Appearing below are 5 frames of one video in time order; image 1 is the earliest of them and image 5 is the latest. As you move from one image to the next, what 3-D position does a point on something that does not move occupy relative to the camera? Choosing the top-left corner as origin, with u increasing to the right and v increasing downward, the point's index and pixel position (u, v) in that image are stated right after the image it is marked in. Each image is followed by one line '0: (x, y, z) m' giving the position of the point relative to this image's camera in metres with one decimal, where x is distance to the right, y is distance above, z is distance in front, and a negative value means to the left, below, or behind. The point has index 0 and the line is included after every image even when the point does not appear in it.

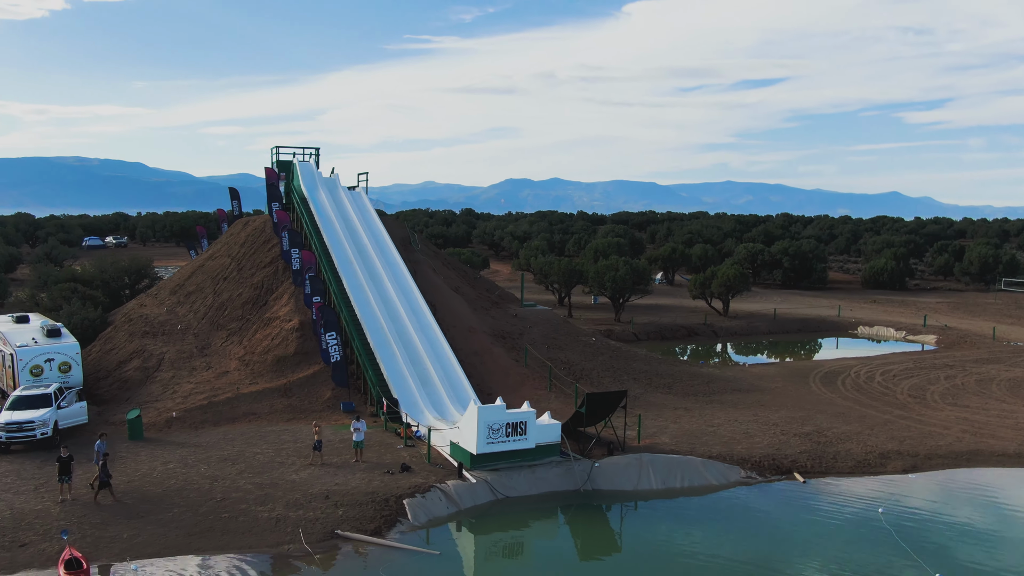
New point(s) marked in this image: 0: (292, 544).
0: (-2.9, -3.2, +9.8) m
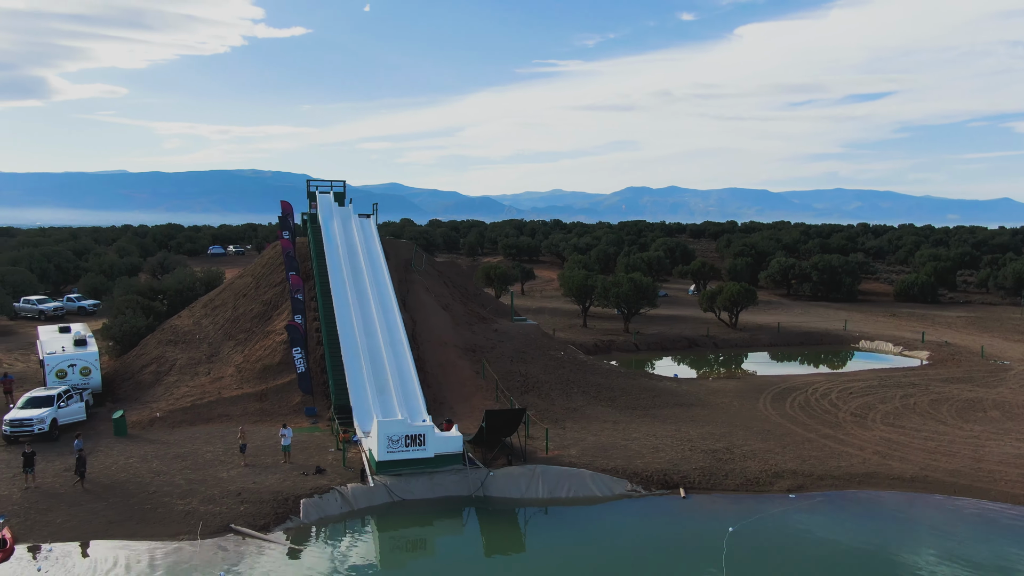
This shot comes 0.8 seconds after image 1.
0: (-4.9, -3.6, +11.7) m
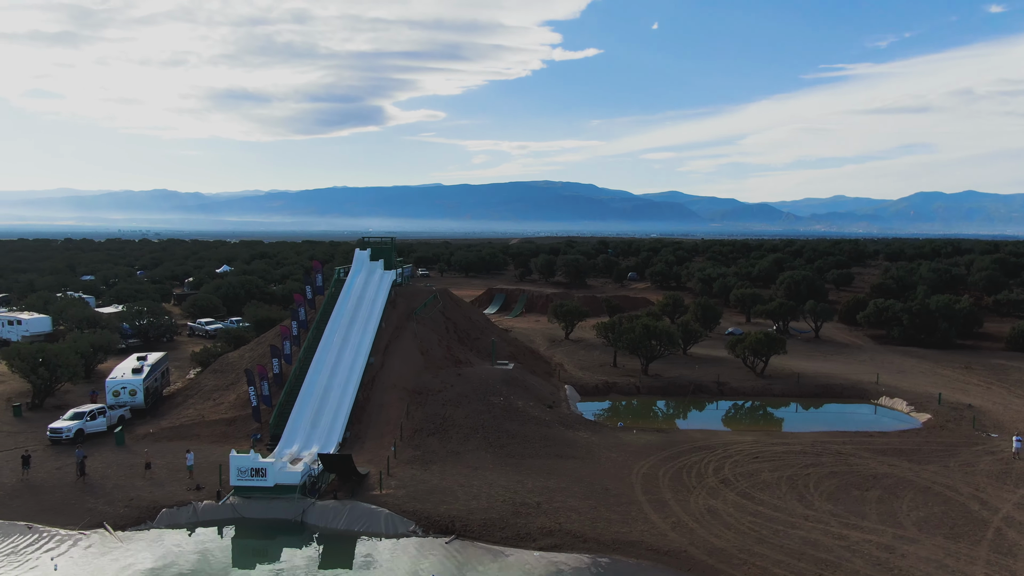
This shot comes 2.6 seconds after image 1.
0: (-9.2, -4.9, +16.3) m
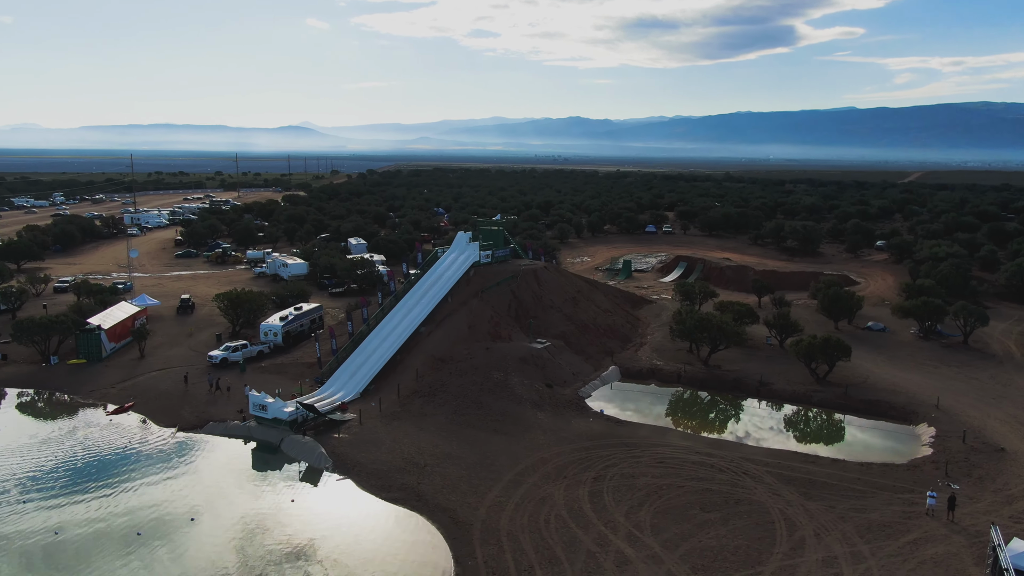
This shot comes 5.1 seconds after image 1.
0: (-11.3, -4.4, +25.2) m
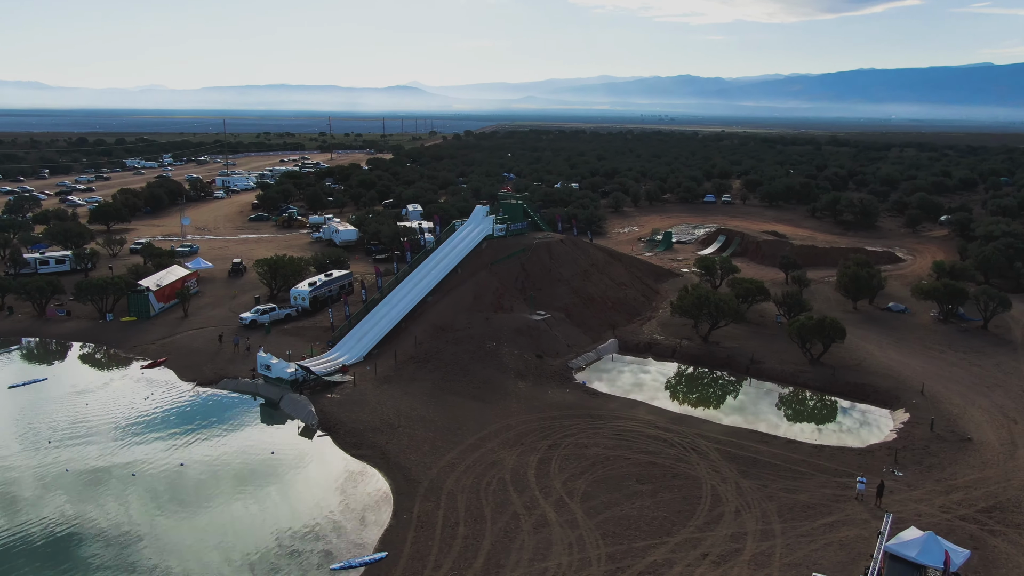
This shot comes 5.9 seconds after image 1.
0: (-11.7, -3.2, +28.1) m
